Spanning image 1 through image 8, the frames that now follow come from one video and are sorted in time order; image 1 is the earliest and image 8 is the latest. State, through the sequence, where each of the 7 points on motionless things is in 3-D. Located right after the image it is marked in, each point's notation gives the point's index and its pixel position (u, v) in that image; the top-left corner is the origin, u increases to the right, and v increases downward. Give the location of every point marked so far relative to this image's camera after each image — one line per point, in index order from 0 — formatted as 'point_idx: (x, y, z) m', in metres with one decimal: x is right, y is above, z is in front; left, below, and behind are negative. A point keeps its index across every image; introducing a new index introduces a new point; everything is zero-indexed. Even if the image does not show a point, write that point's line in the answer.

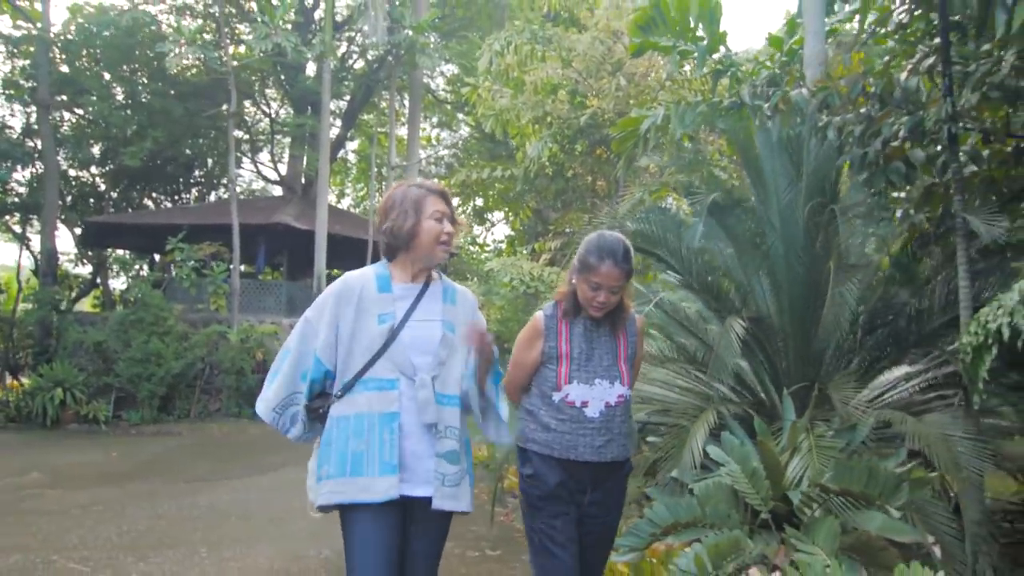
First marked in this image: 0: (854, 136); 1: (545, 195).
0: (+2.4, +1.1, +5.3) m
1: (+0.6, +1.6, +13.0) m
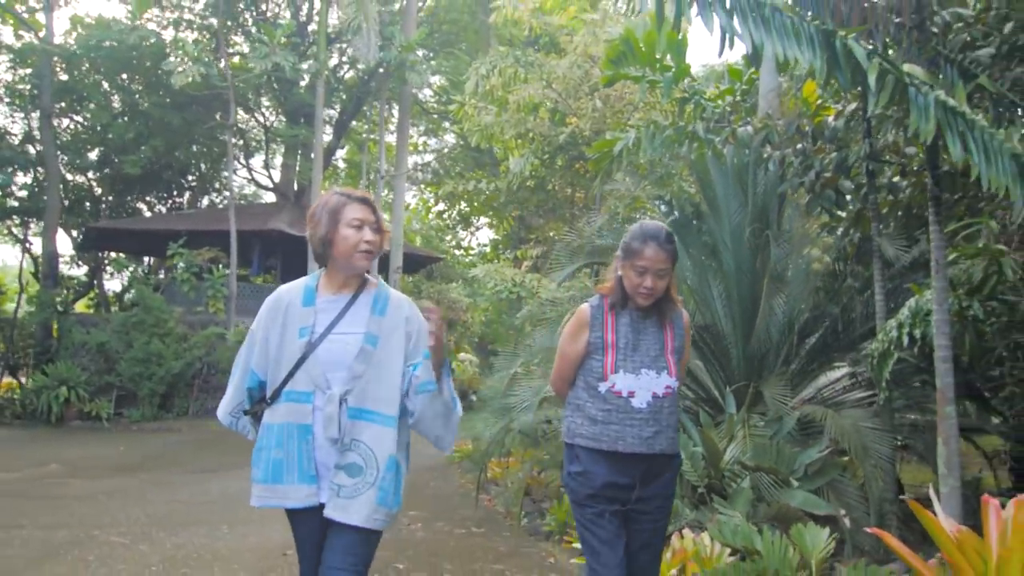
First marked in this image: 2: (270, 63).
0: (+2.2, +1.0, +6.1) m
1: (+0.3, +1.5, +13.8) m
2: (-5.0, +4.6, +16.0) m
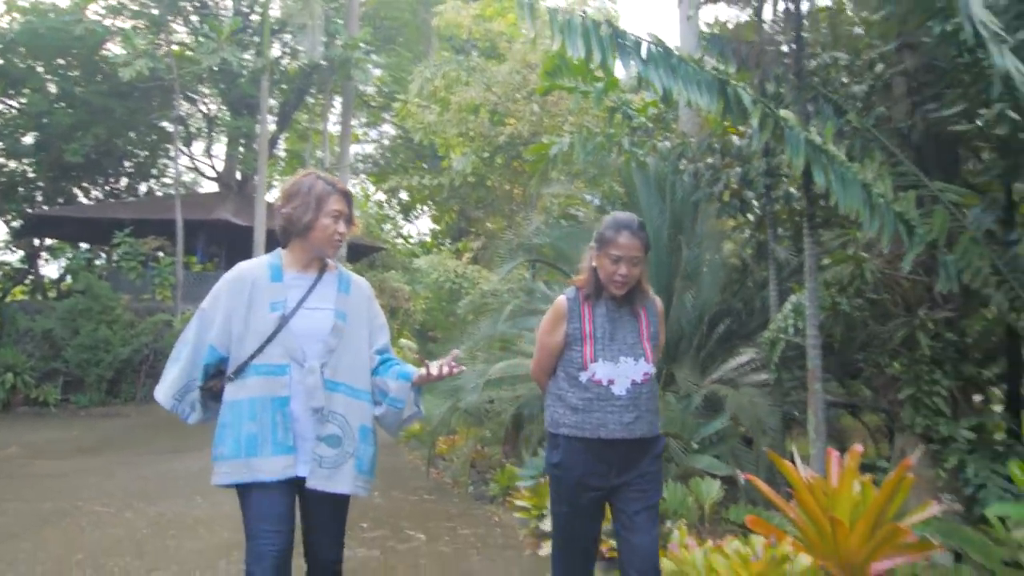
0: (+1.8, +1.0, +7.1) m
1: (-0.8, +1.7, +14.5) m
2: (-6.3, +4.9, +16.2) m
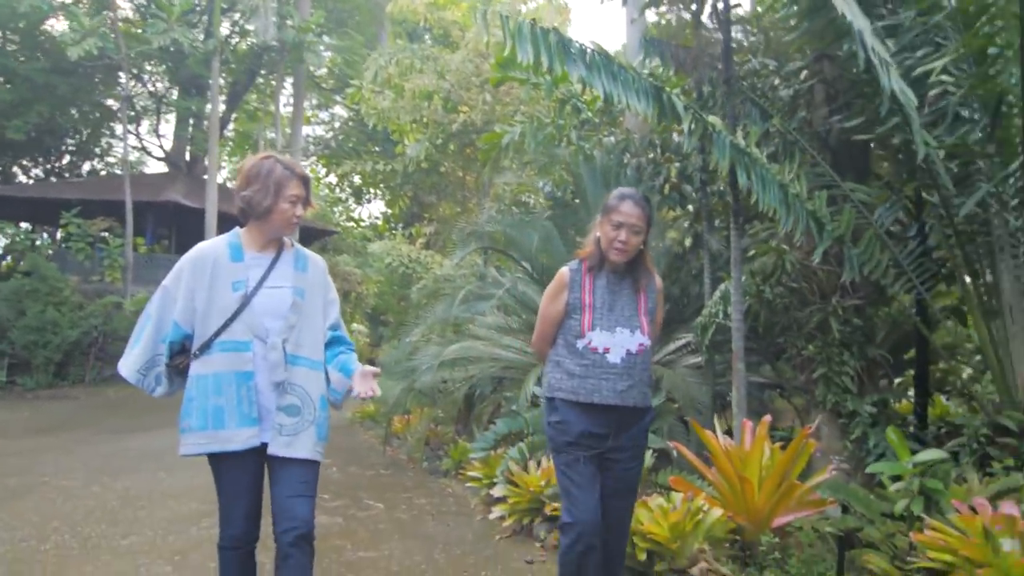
0: (+1.3, +1.1, +7.6) m
1: (-1.7, +2.0, +14.8) m
2: (-7.3, +5.3, +16.1) m
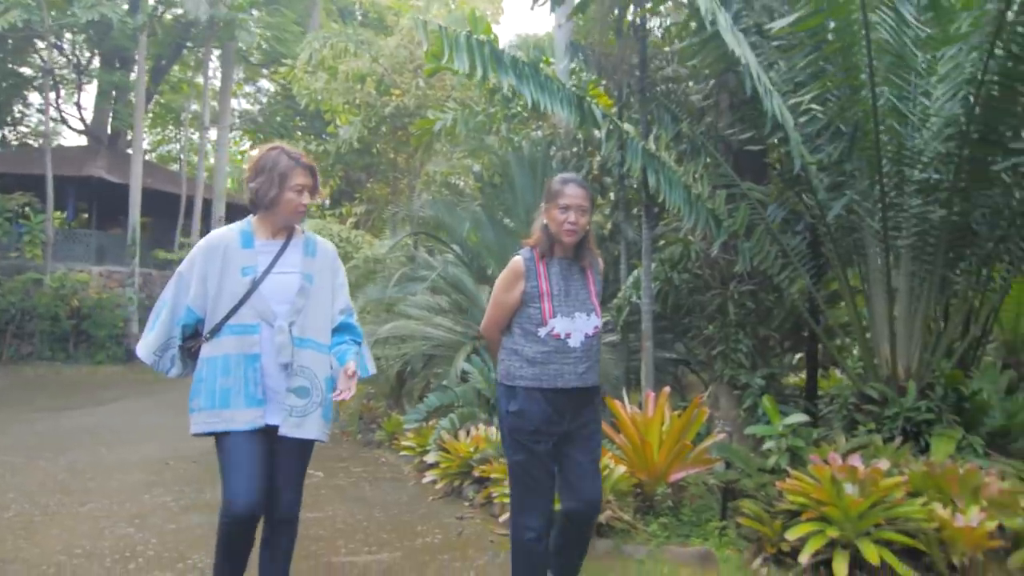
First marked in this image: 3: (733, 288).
0: (+0.6, +1.3, +8.2) m
1: (-3.2, +2.4, +15.1) m
2: (-8.7, +5.8, +15.7) m
3: (+1.9, 0.0, +6.5) m
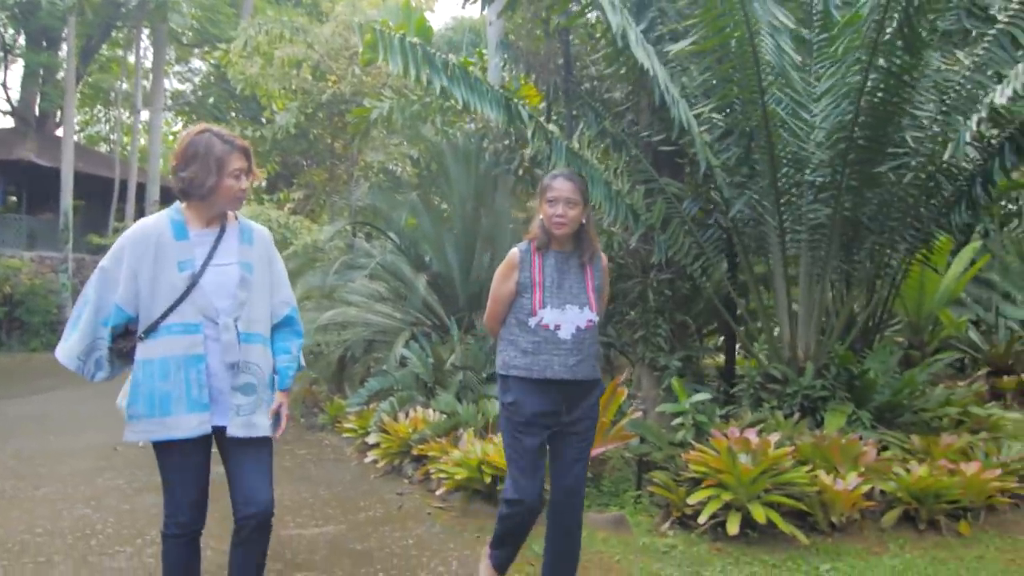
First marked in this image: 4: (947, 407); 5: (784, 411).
0: (-0.1, +1.4, +8.6) m
1: (-4.4, +2.7, +15.1) m
2: (-10.0, +6.1, +15.2) m
3: (+1.3, +0.1, +7.0) m
4: (+3.7, -1.0, +6.4) m
5: (+2.2, -1.0, +6.0) m
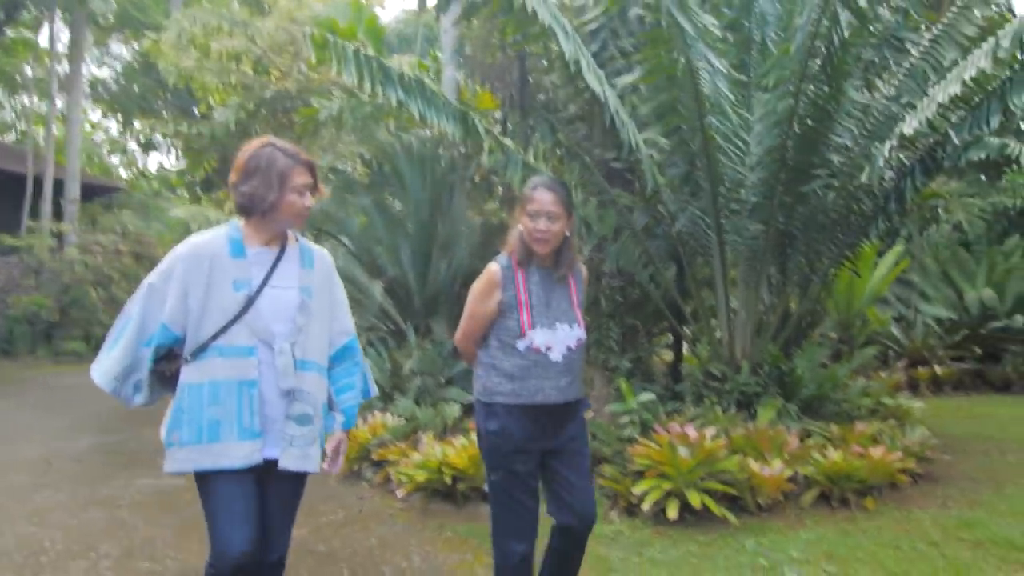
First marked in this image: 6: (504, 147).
0: (-0.7, +1.4, +8.9) m
1: (-5.4, +2.7, +15.1) m
2: (-11.0, +6.0, +14.8) m
3: (+0.9, 0.0, +7.4) m
4: (+3.3, -1.0, +6.9) m
5: (+1.8, -1.0, +6.5) m
6: (0.0, +1.2, +6.5) m
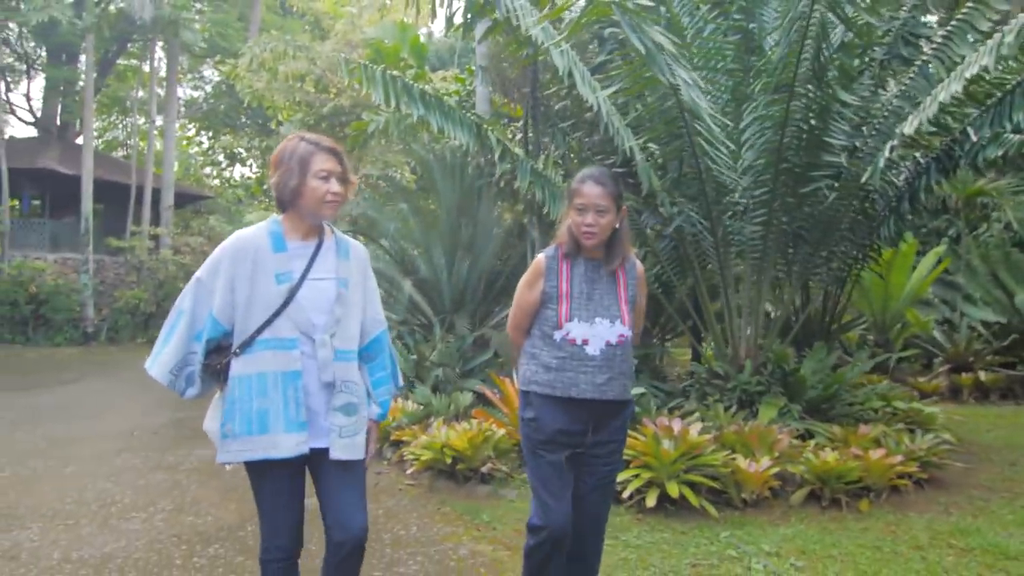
0: (-0.3, +1.4, +9.4) m
1: (-4.5, +2.7, +16.0) m
2: (-10.1, +6.1, +16.2) m
3: (+1.0, 0.0, +7.8) m
4: (+3.4, -1.0, +7.1) m
5: (+1.9, -1.0, +6.8) m
6: (+0.1, +1.2, +6.9) m
